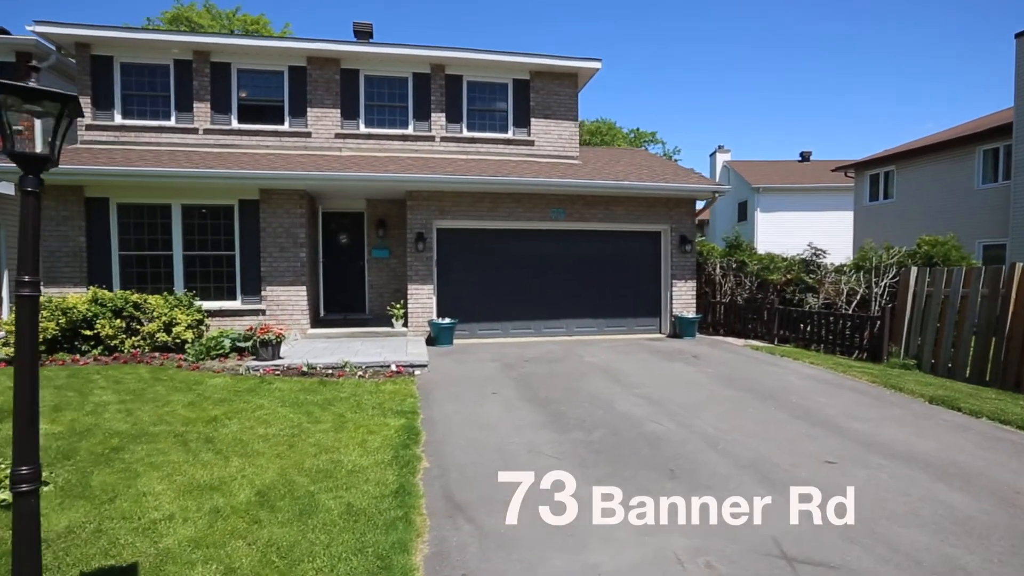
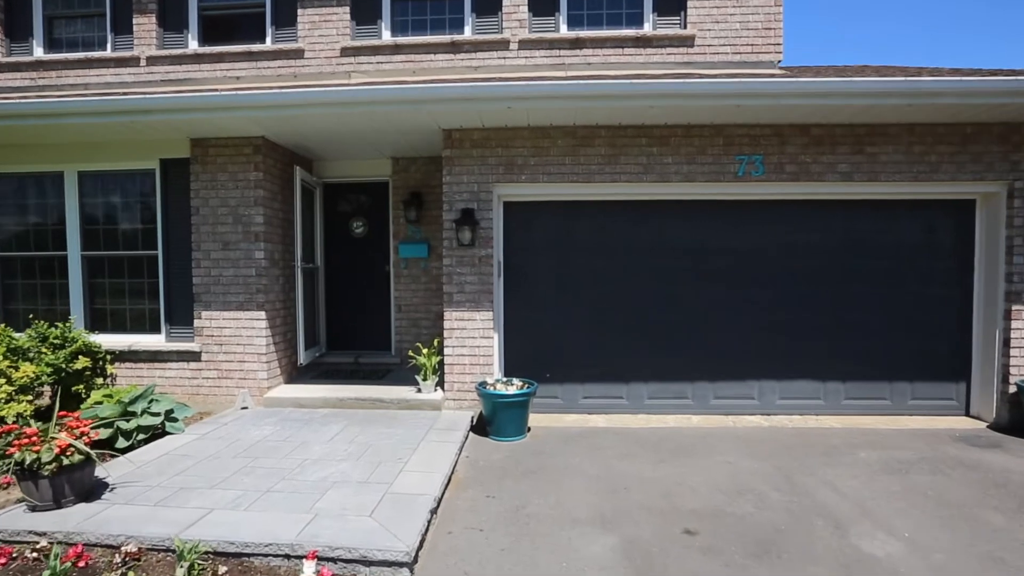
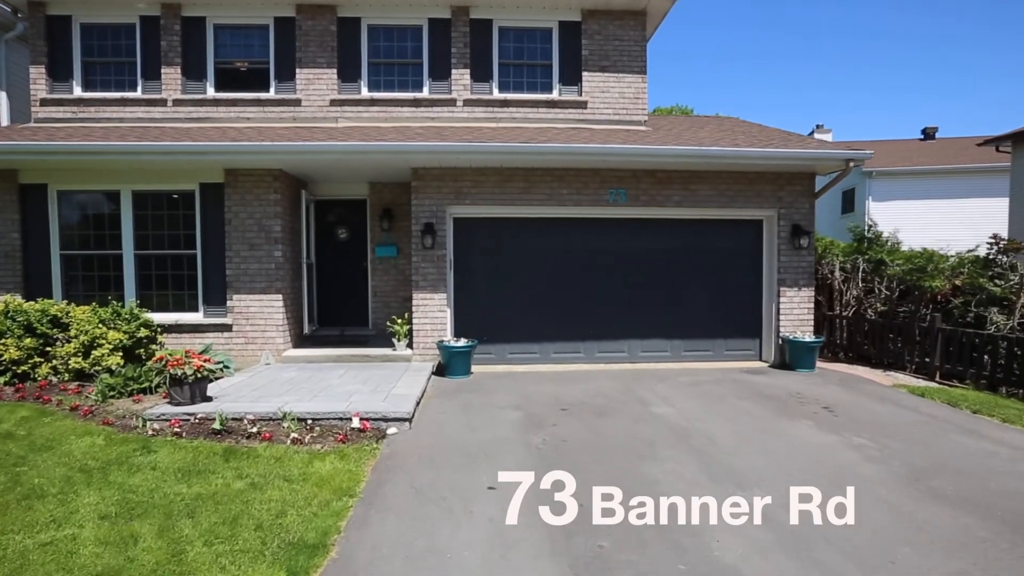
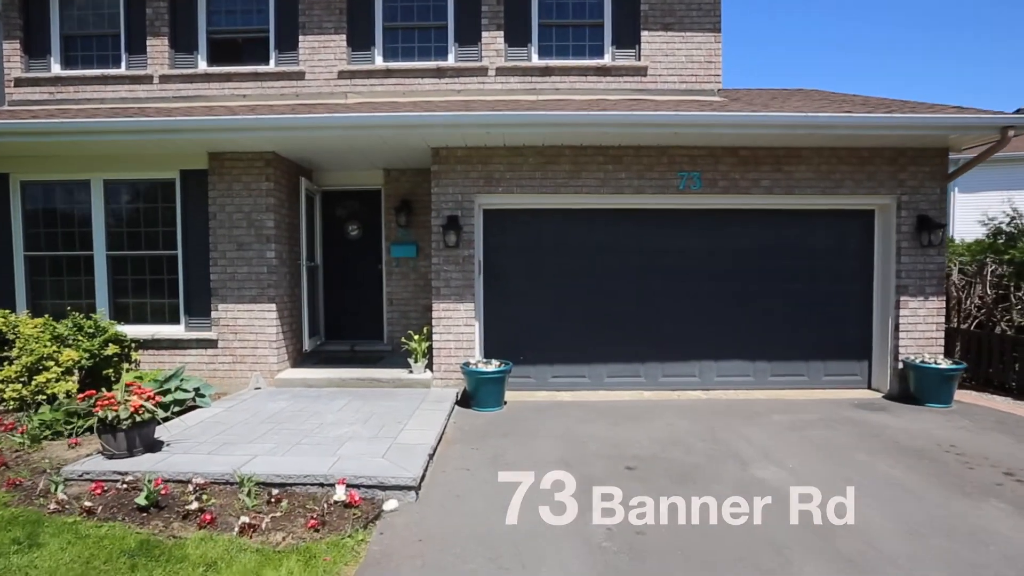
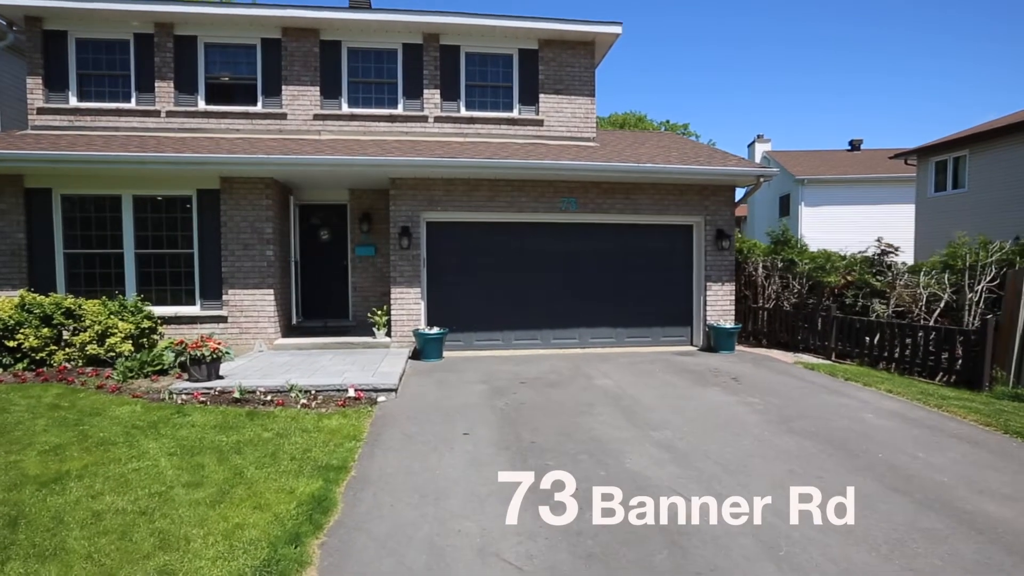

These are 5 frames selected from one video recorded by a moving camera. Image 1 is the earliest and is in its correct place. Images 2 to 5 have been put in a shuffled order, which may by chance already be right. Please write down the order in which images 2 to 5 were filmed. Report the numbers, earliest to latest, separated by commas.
5, 3, 4, 2
